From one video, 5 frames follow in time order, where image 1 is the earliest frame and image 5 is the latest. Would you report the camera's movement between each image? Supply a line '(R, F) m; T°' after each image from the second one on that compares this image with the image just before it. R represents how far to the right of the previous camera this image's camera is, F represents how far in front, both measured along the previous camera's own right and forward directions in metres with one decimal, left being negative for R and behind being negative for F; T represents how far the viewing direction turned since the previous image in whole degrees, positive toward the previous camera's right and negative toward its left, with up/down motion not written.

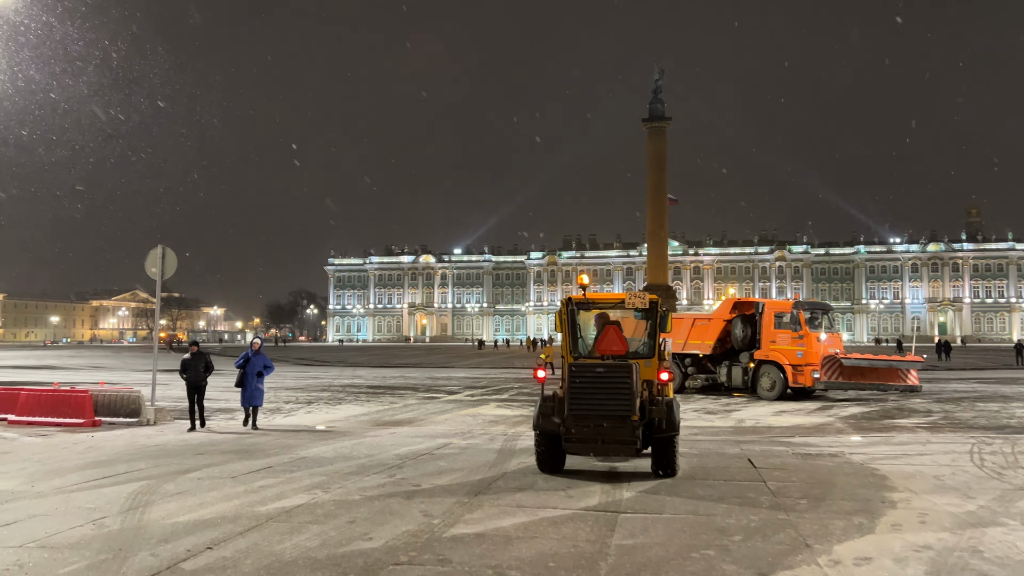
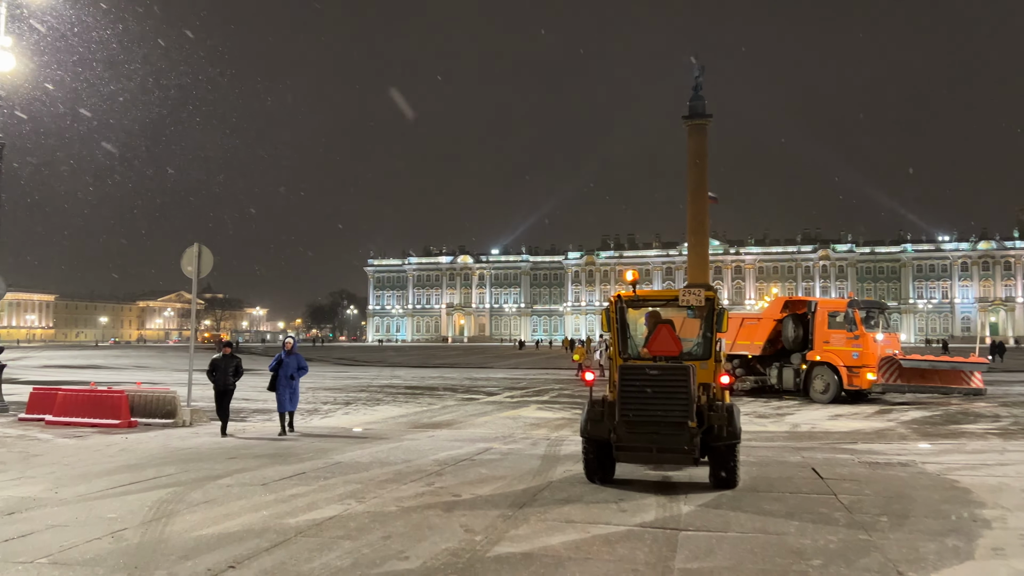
(-0.1, +0.5) m; -3°
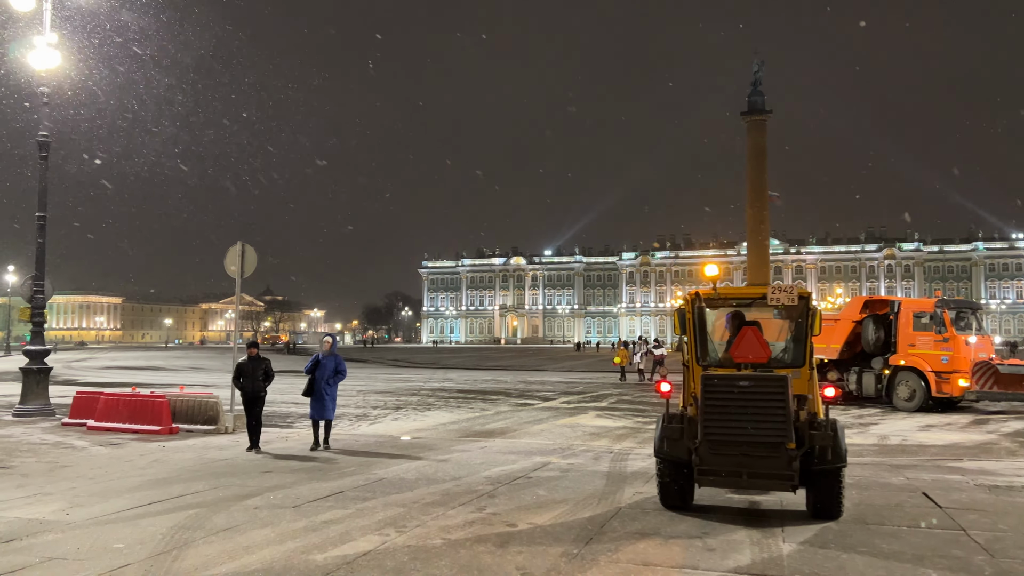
(-0.1, +1.0) m; -4°
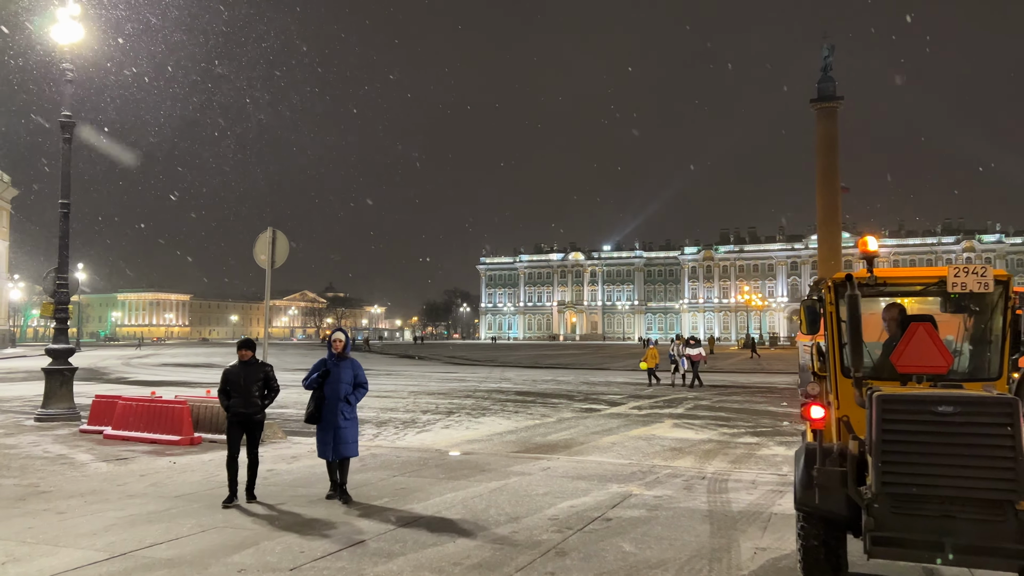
(-0.1, +1.9) m; -5°
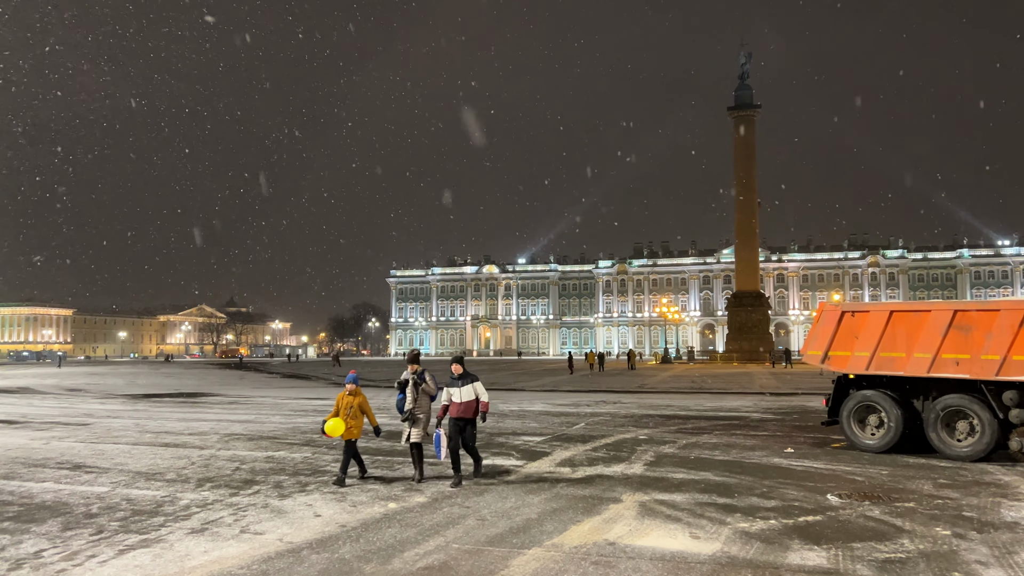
(+0.9, +6.8) m; +7°
